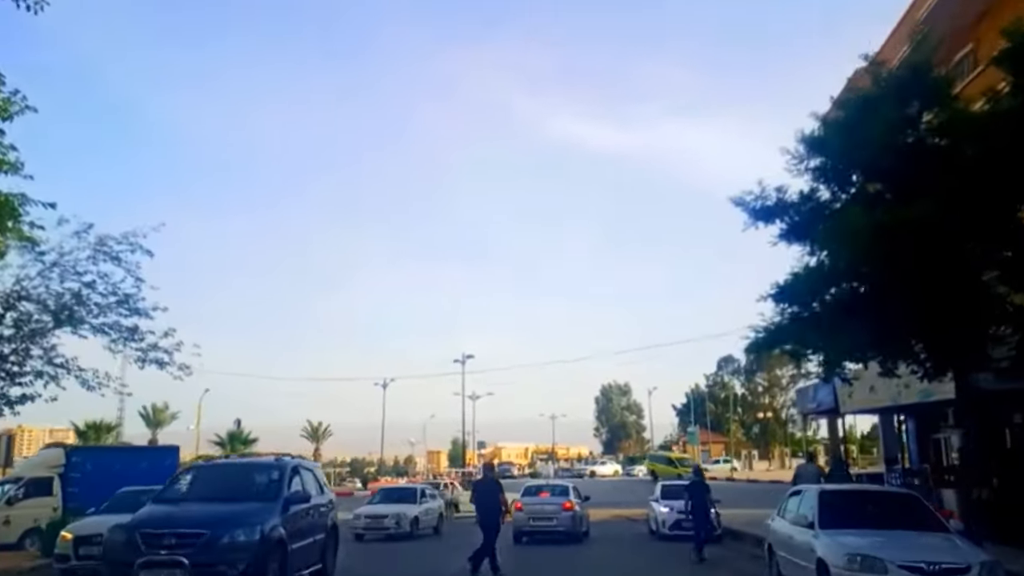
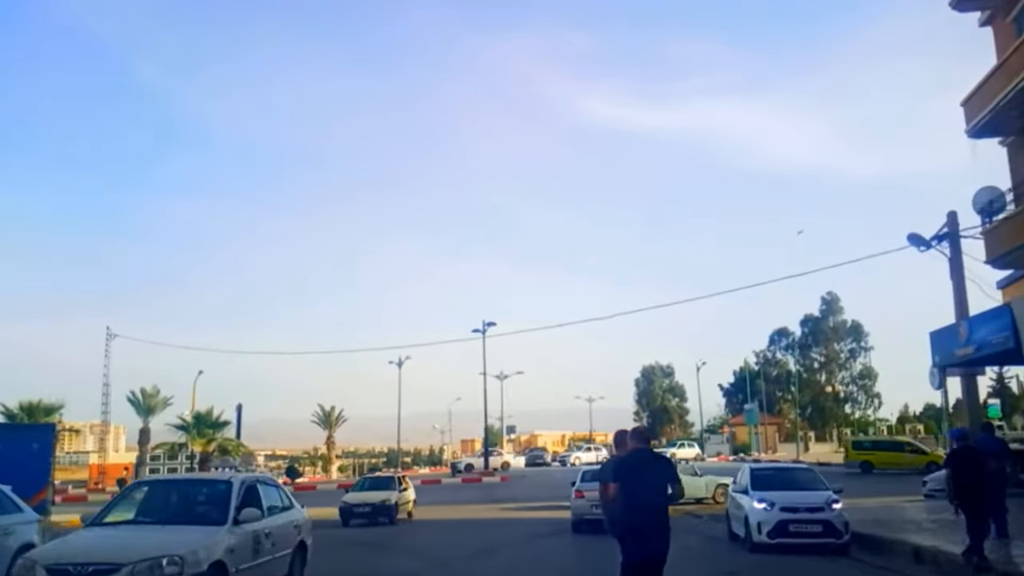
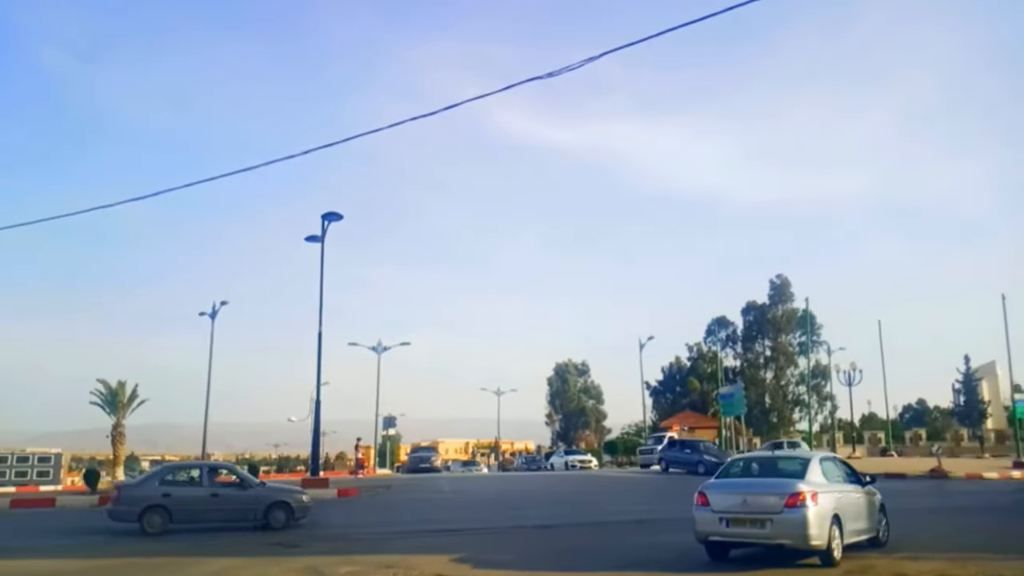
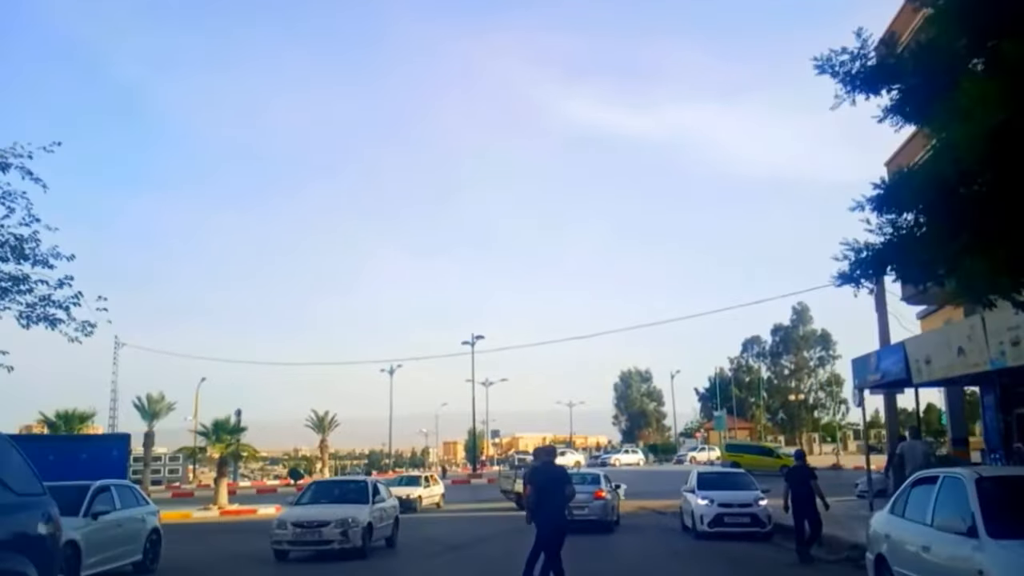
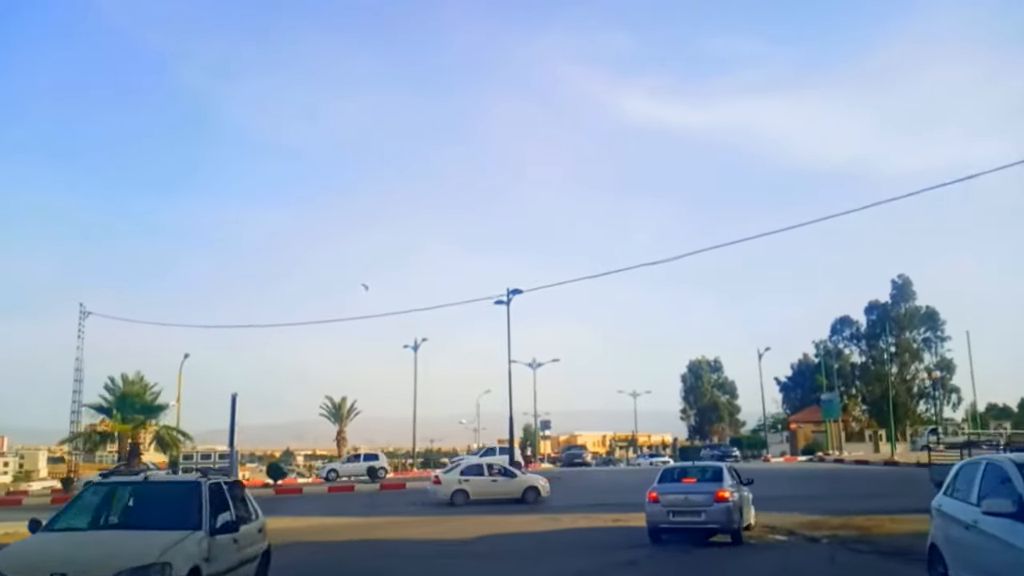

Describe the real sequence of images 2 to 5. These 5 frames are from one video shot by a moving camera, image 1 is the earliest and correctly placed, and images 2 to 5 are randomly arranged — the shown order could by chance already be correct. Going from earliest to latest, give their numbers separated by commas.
4, 2, 5, 3
